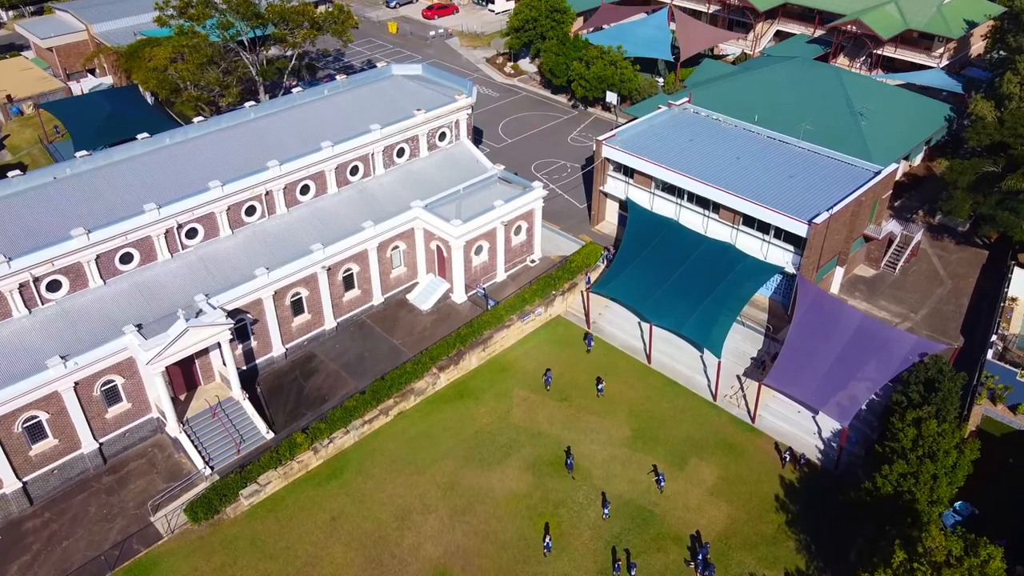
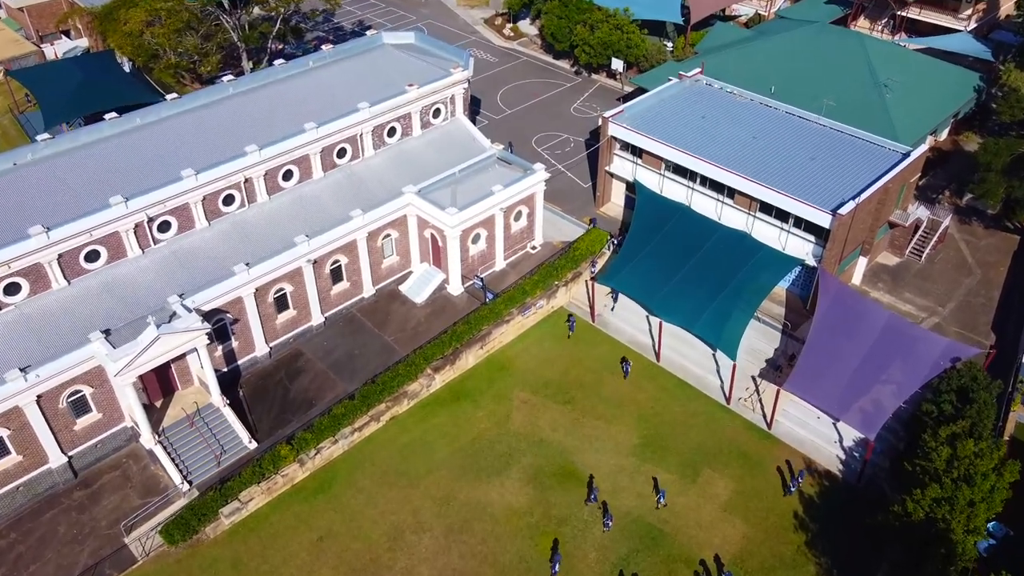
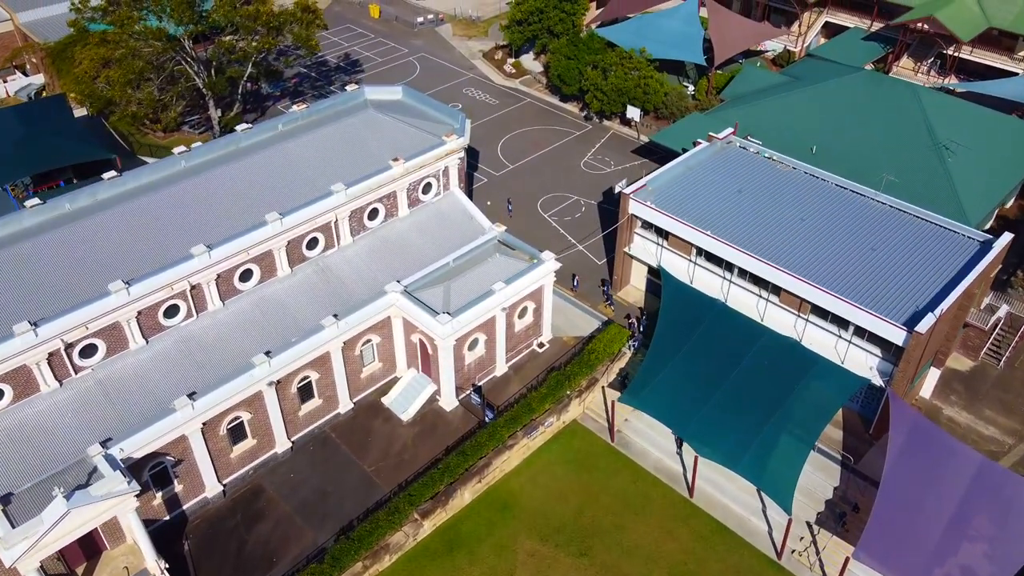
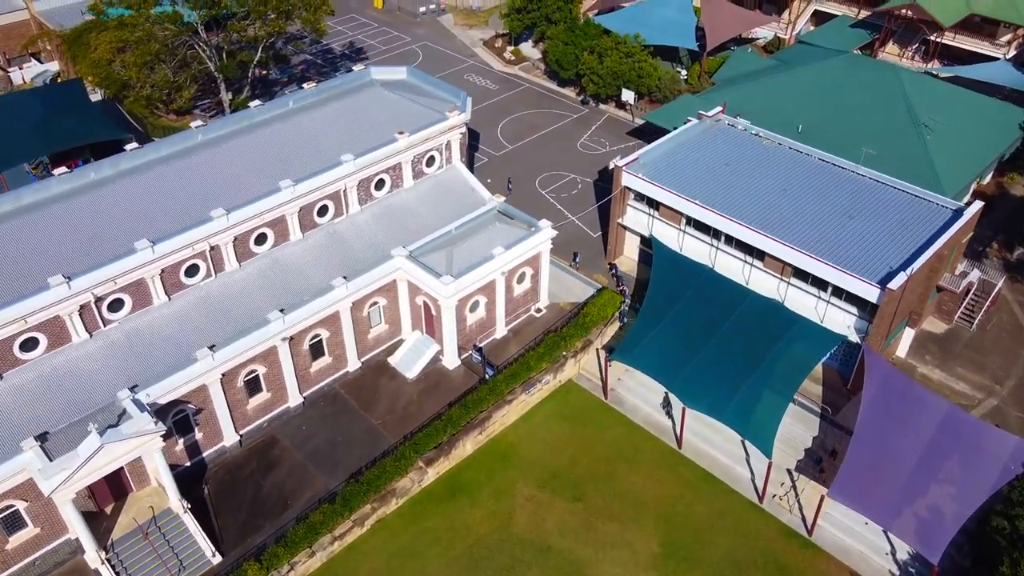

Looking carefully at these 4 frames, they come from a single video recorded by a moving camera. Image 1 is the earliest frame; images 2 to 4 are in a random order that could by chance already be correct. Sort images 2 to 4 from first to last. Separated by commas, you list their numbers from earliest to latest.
2, 4, 3
